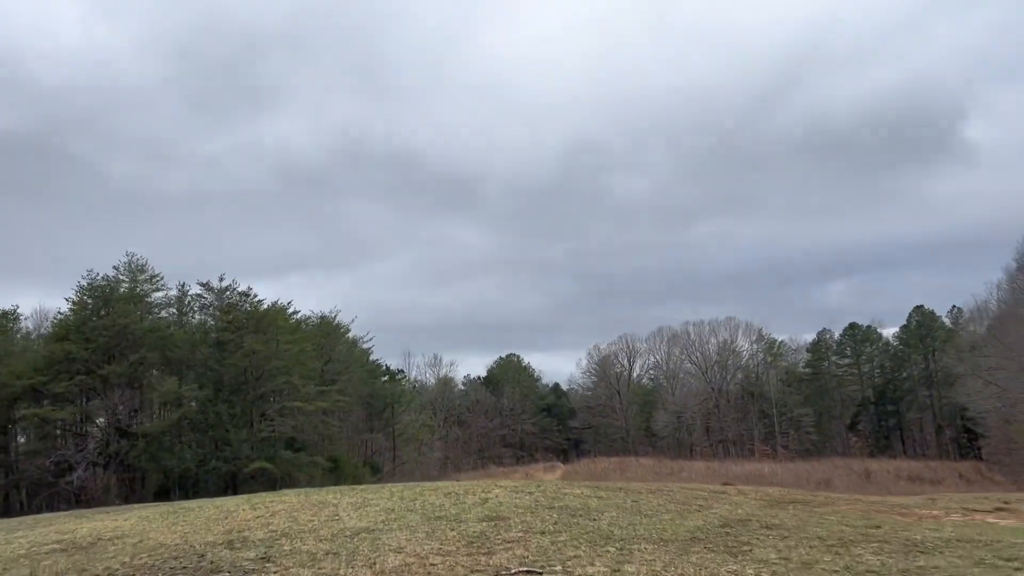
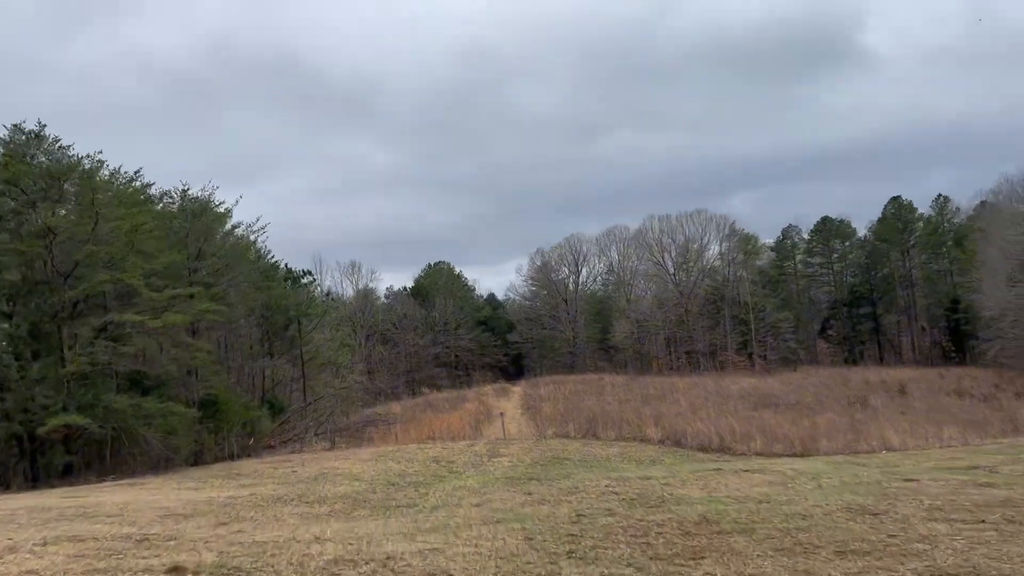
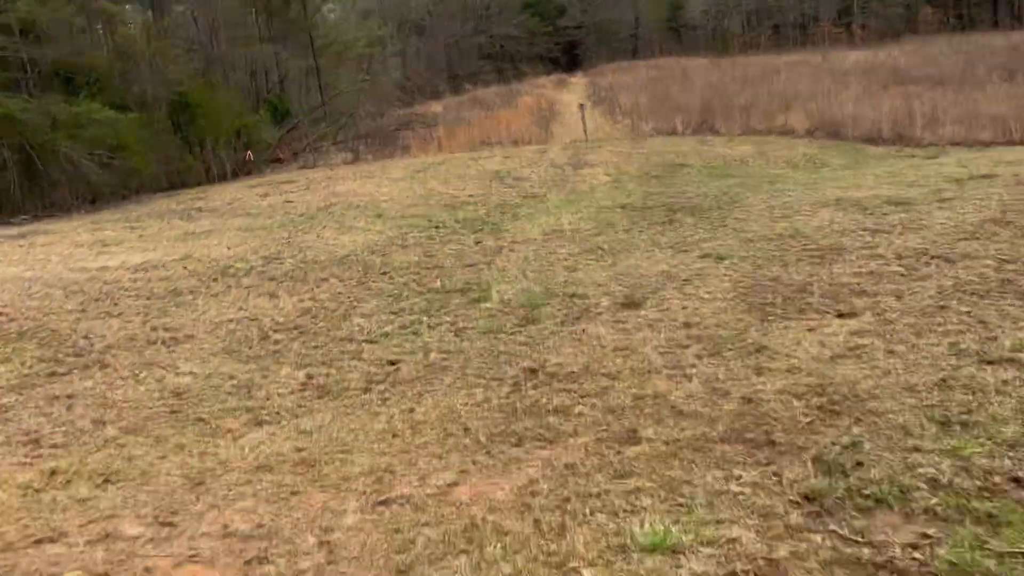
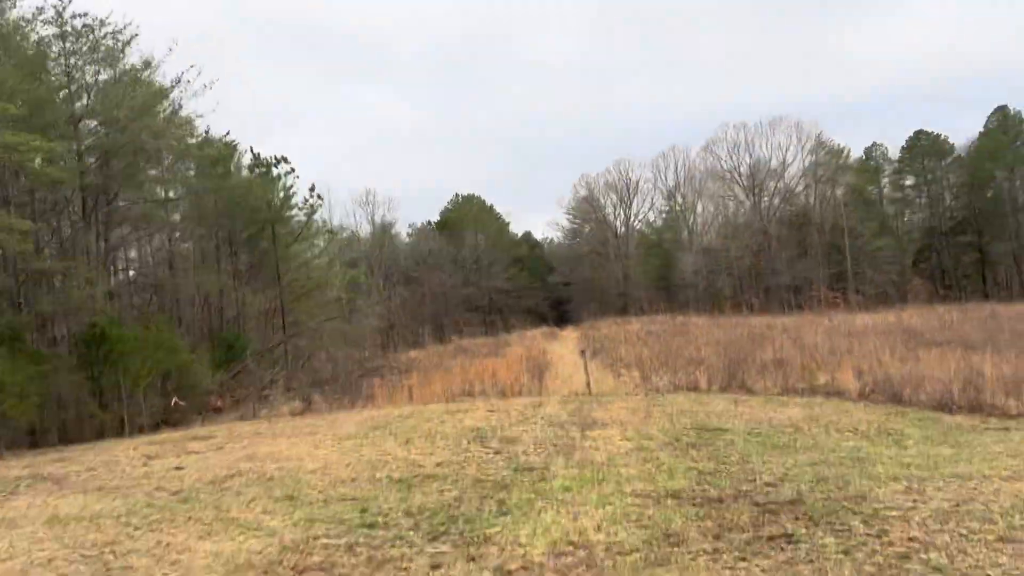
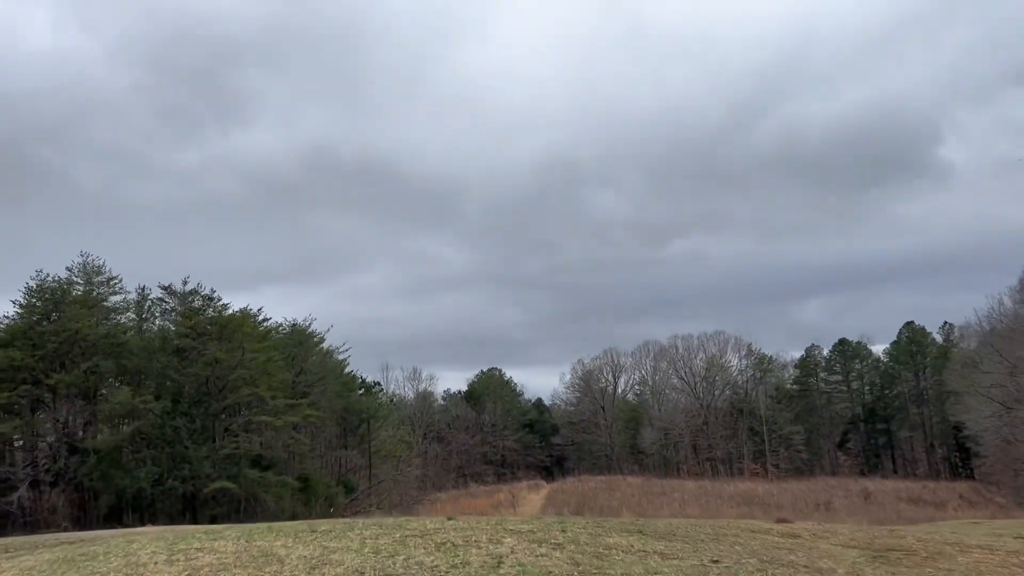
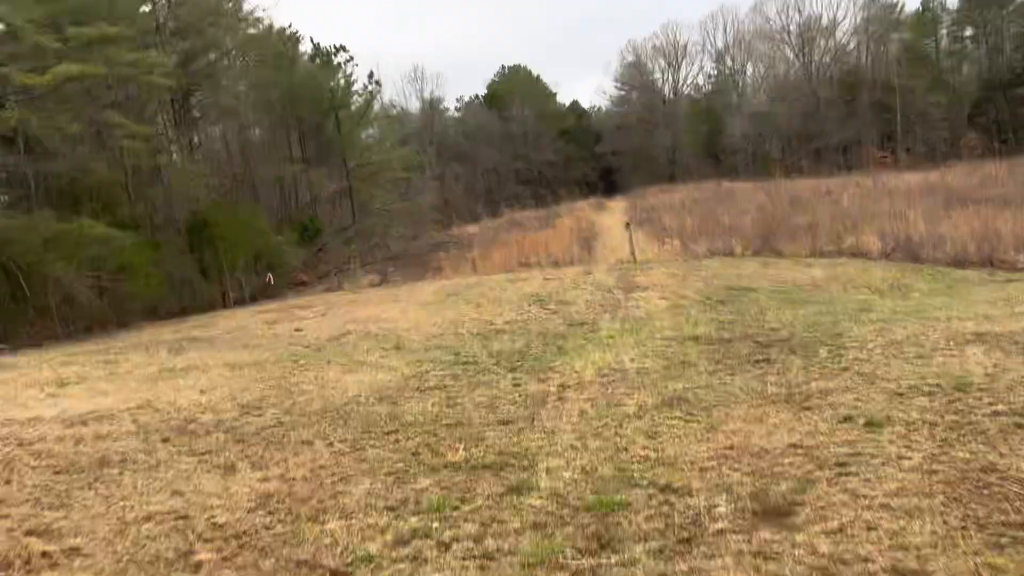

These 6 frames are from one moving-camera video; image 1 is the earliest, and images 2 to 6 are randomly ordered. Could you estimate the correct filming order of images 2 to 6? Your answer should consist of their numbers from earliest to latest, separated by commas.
5, 2, 3, 6, 4
